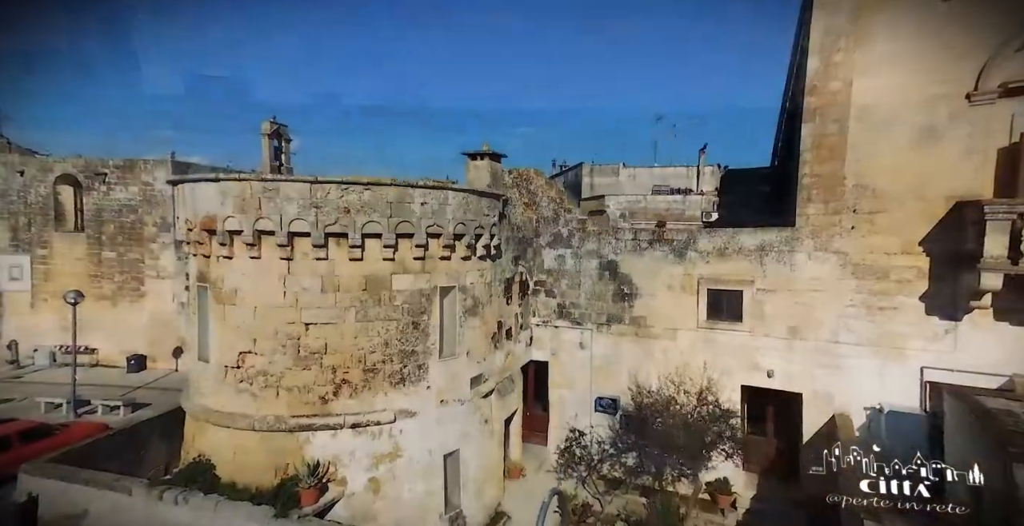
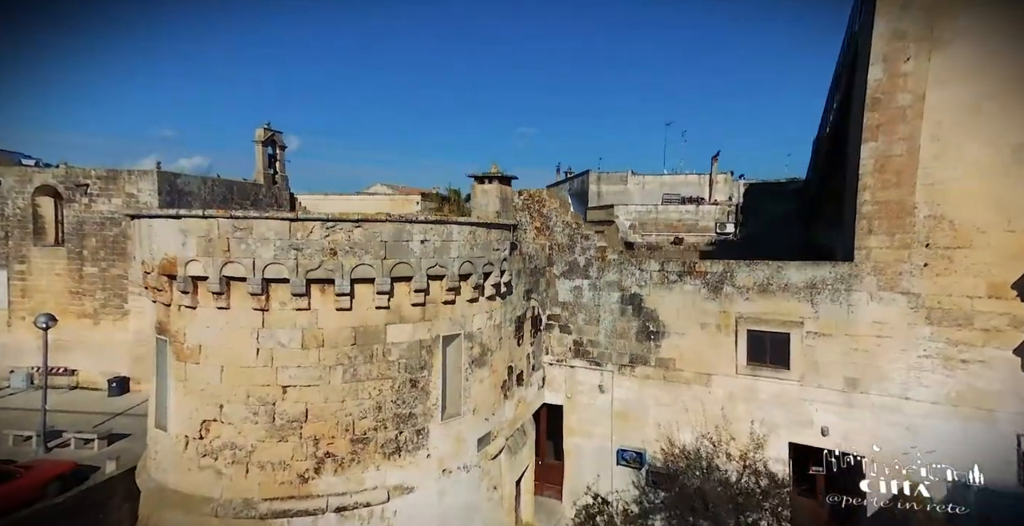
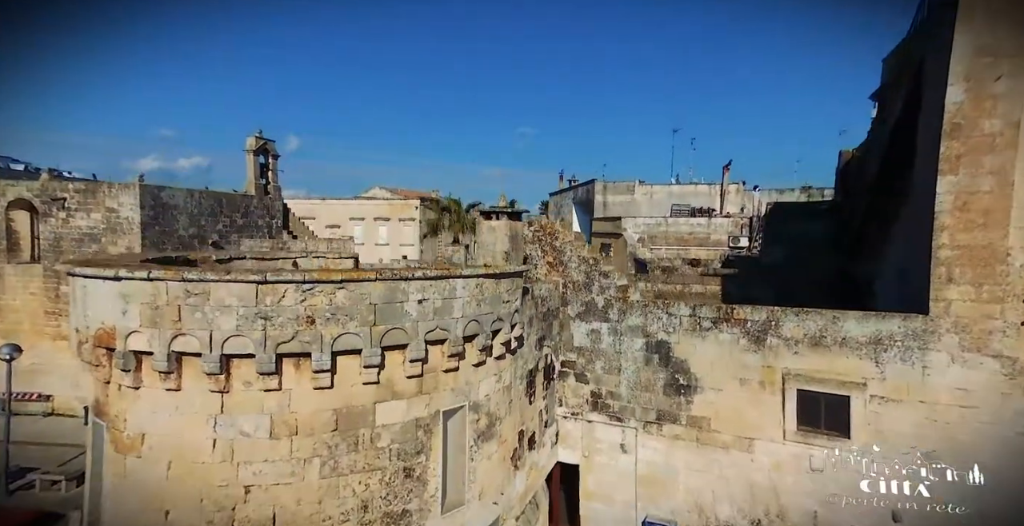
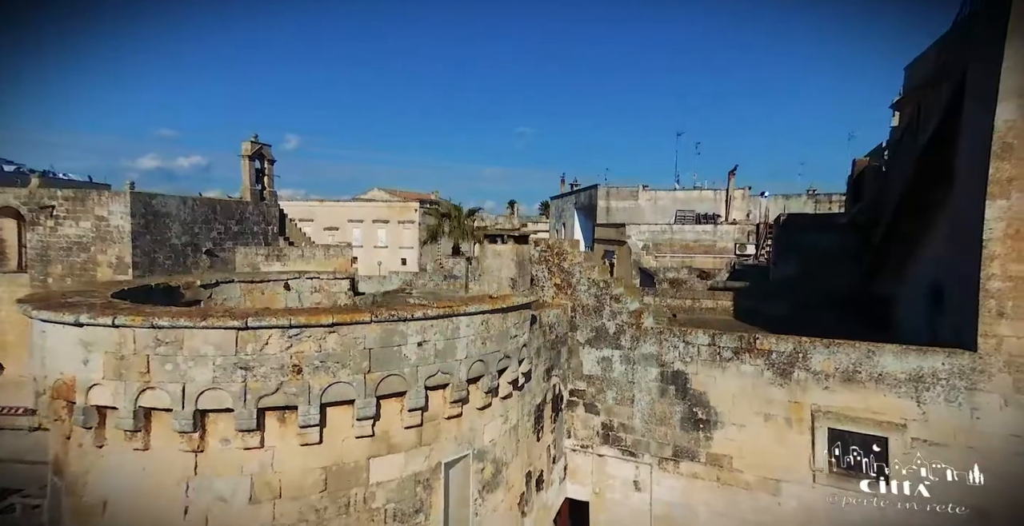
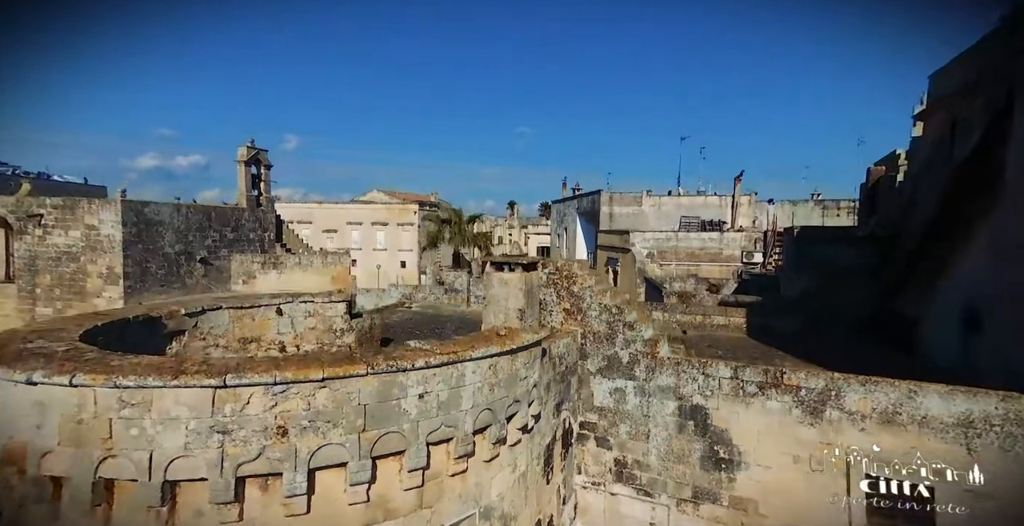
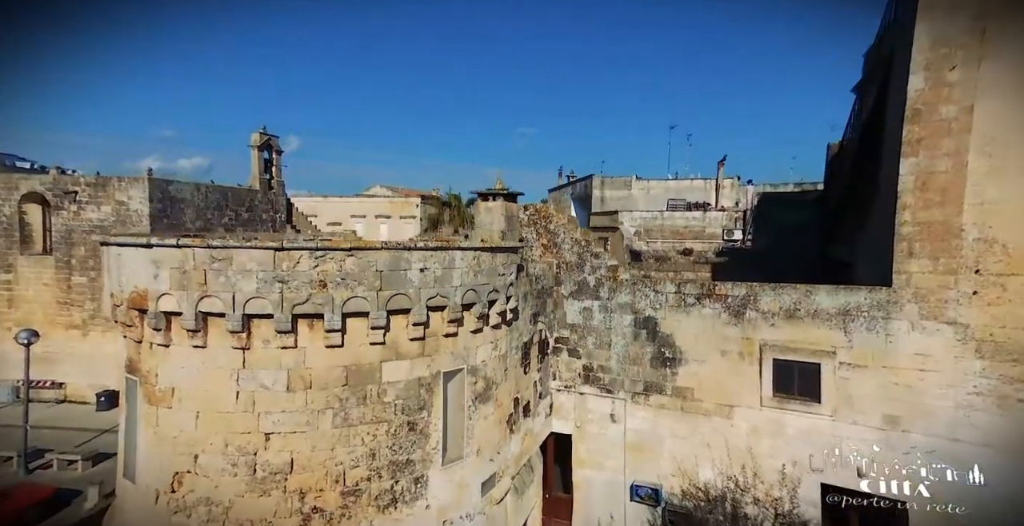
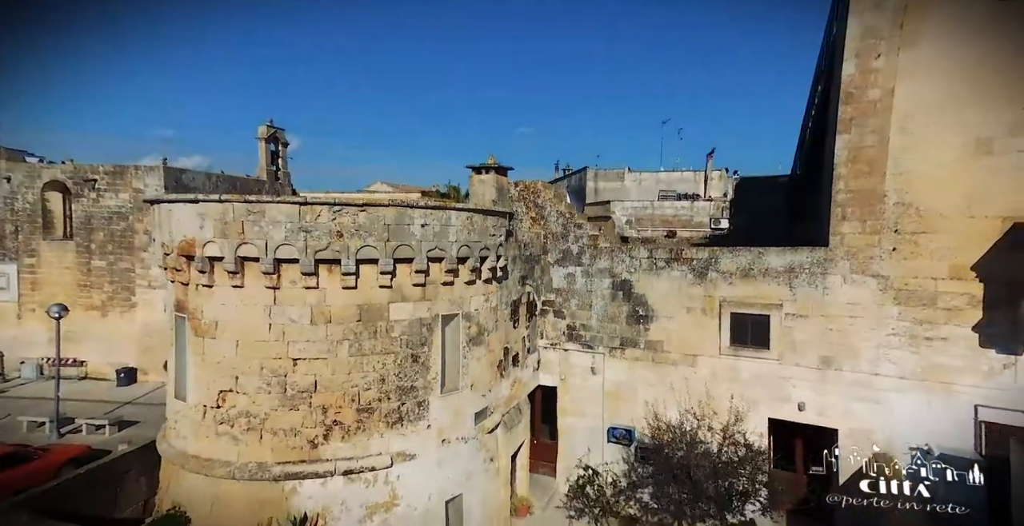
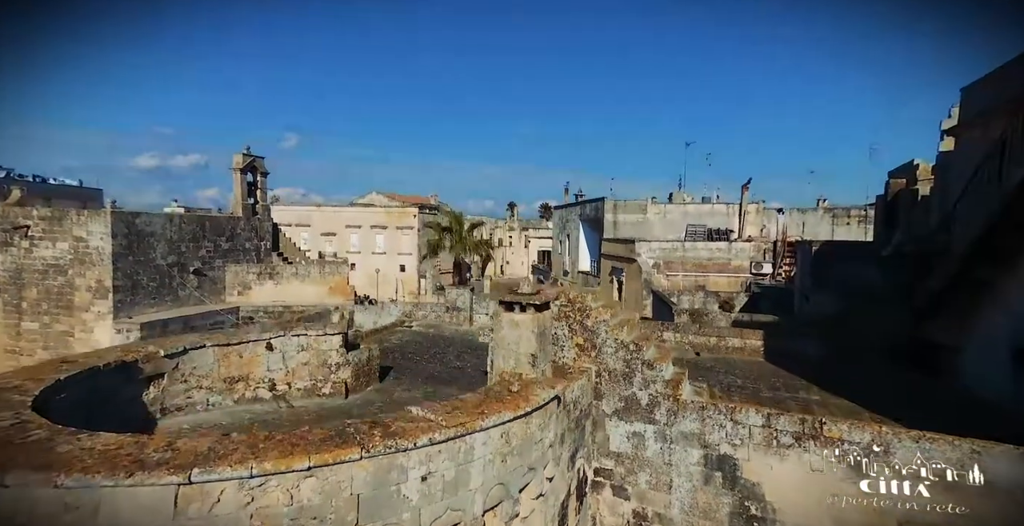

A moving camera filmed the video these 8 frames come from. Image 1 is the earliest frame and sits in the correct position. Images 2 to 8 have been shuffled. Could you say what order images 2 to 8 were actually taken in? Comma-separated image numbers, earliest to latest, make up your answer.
7, 2, 6, 3, 4, 5, 8
